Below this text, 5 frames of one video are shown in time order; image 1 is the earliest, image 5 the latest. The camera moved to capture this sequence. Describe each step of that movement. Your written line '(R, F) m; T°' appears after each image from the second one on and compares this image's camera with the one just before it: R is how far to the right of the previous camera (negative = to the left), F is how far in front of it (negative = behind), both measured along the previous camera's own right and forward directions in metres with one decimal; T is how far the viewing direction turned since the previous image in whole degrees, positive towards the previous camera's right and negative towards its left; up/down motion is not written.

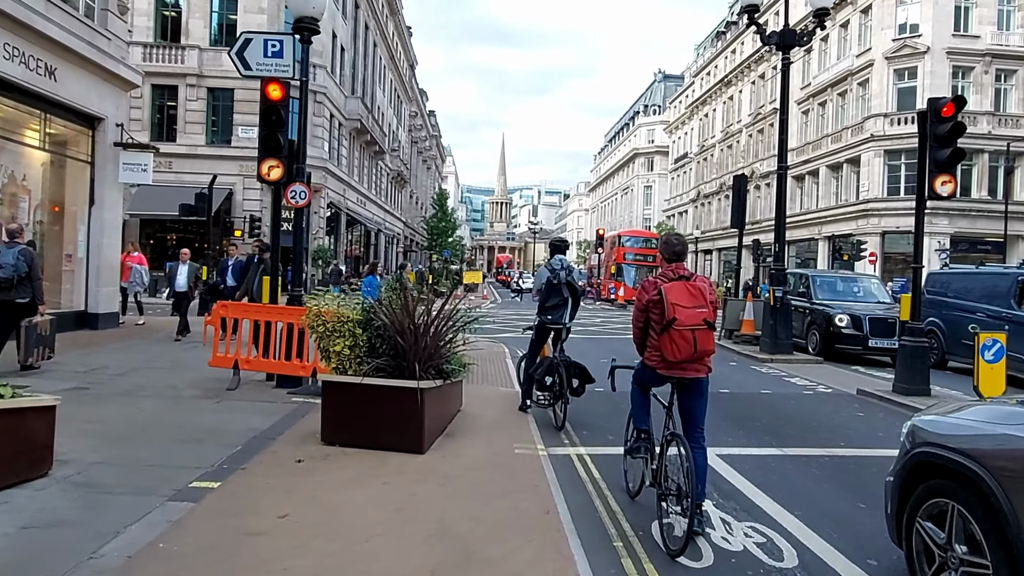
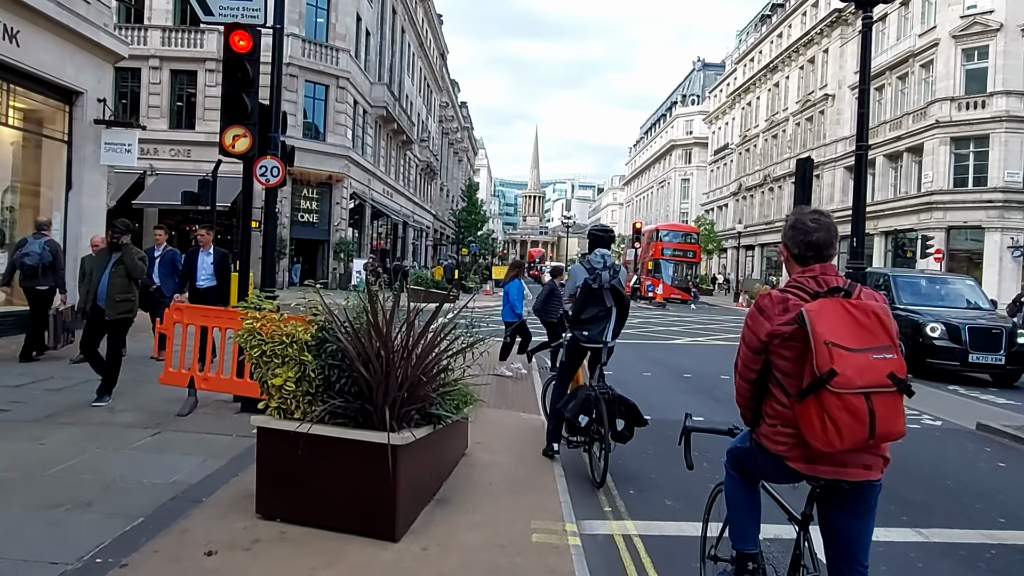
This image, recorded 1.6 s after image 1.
(+0.1, +2.0) m; -3°
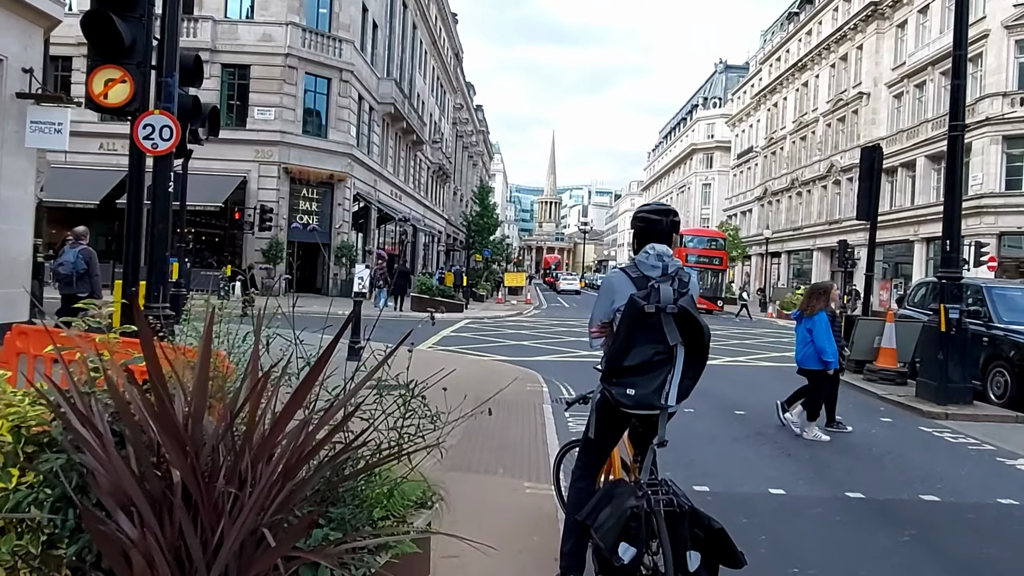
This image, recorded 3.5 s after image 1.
(+0.1, +2.4) m; -1°
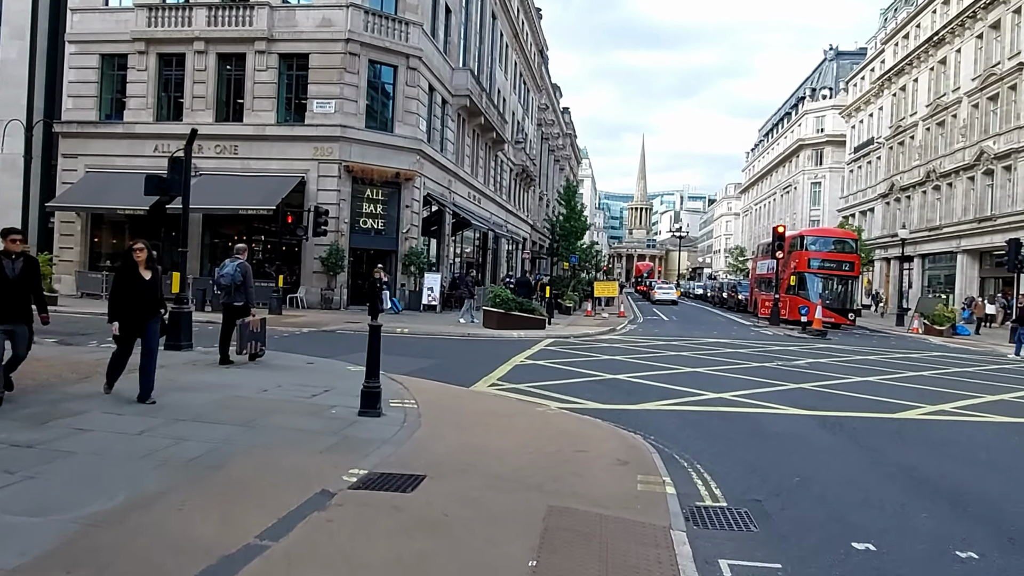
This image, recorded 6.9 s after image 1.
(-0.1, +4.3) m; -7°
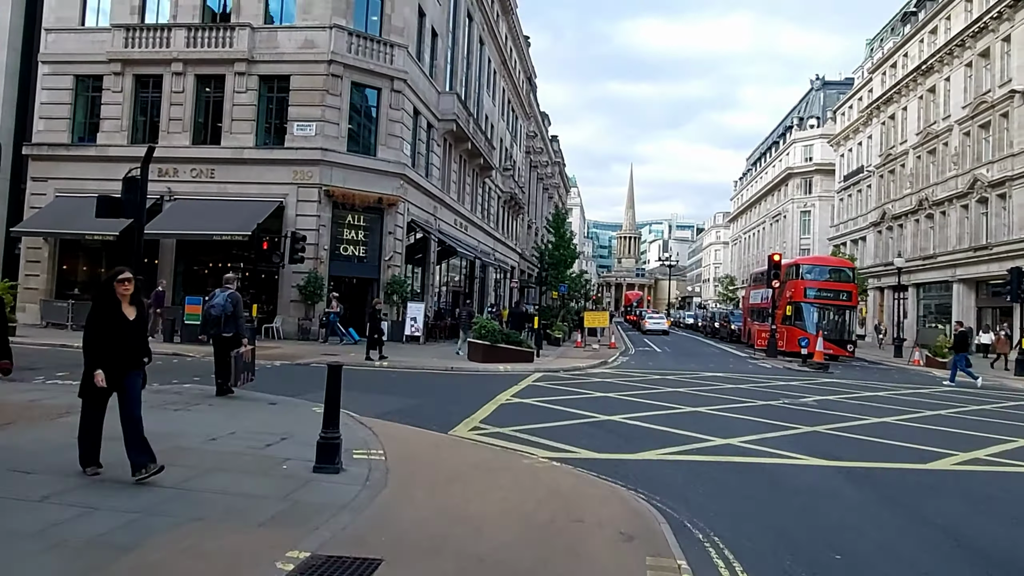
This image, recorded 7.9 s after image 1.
(+0.1, +1.1) m; +1°
